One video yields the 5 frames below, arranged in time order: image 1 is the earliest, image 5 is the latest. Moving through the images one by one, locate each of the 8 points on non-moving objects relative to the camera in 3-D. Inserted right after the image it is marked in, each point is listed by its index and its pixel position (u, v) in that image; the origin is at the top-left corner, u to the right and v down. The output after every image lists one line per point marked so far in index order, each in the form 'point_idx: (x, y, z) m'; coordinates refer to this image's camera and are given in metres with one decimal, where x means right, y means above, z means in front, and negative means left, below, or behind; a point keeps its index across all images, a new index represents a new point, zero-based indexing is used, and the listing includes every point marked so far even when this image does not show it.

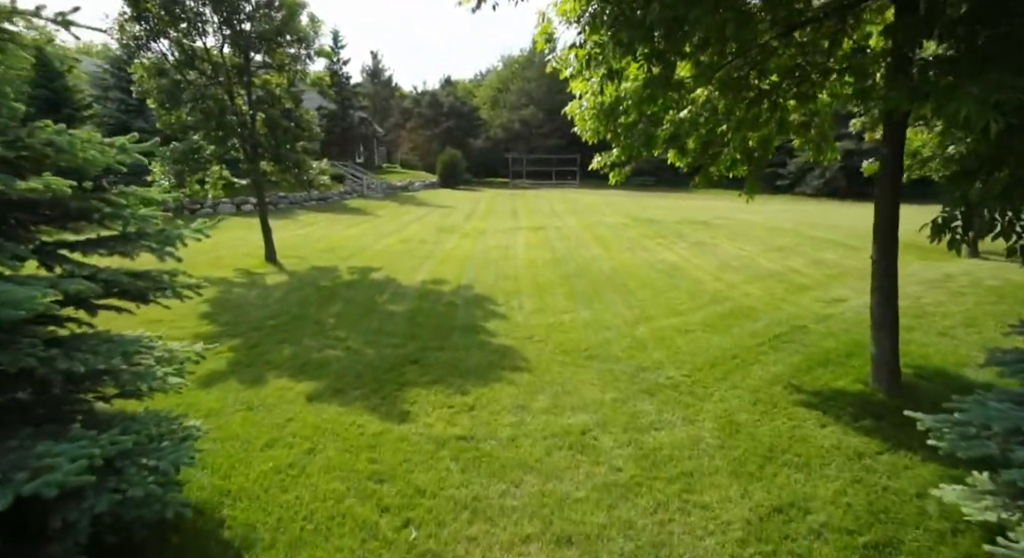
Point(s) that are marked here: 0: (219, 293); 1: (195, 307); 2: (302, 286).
0: (-3.6, -0.2, +6.9) m
1: (-3.5, -0.3, +6.1) m
2: (-2.8, -0.1, +7.4) m
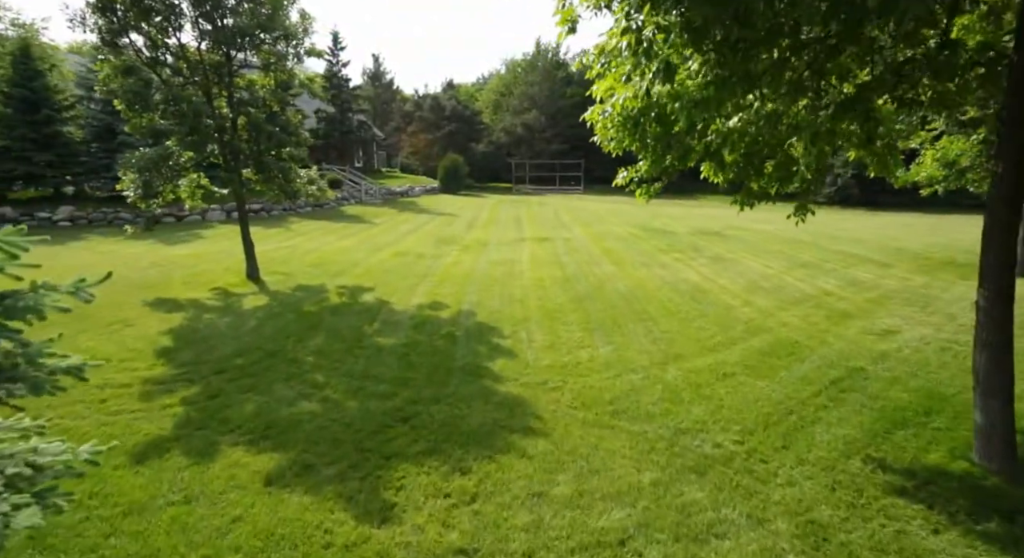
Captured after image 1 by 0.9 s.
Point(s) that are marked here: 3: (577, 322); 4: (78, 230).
0: (-3.6, -0.5, +6.1) m
1: (-3.4, -0.6, +5.3) m
2: (-2.7, -0.4, +6.6) m
3: (+0.7, -0.5, +6.1) m
4: (-11.2, +1.3, +14.4) m
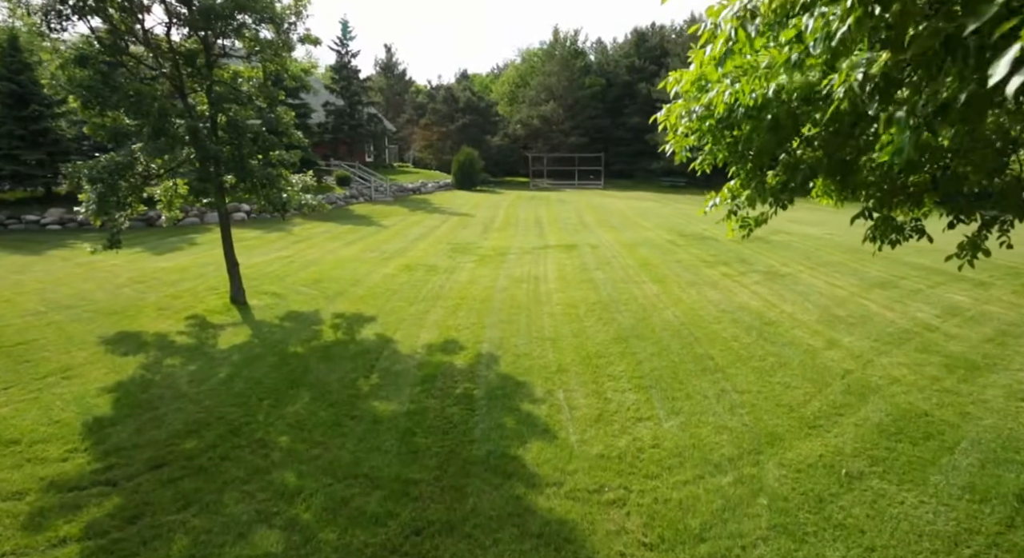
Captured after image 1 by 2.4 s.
0: (-3.3, -0.8, +4.9) m
1: (-3.2, -0.9, +4.2) m
2: (-2.4, -0.7, +5.4) m
3: (+1.0, -0.9, +4.8) m
4: (-10.7, +1.1, +13.4) m
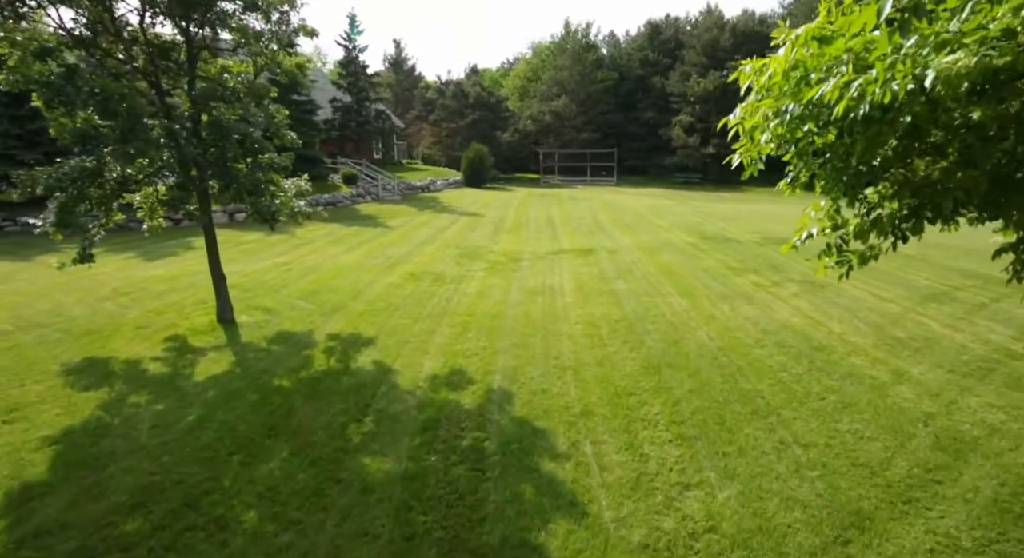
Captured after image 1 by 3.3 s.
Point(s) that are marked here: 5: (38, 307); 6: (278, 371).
0: (-3.1, -1.0, +4.3) m
1: (-3.0, -1.1, +3.5) m
2: (-2.3, -0.9, +4.7) m
3: (+1.1, -1.1, +4.1) m
4: (-10.4, +0.9, +12.8) m
5: (-6.2, -0.4, +7.3) m
6: (-2.2, -0.9, +5.2) m
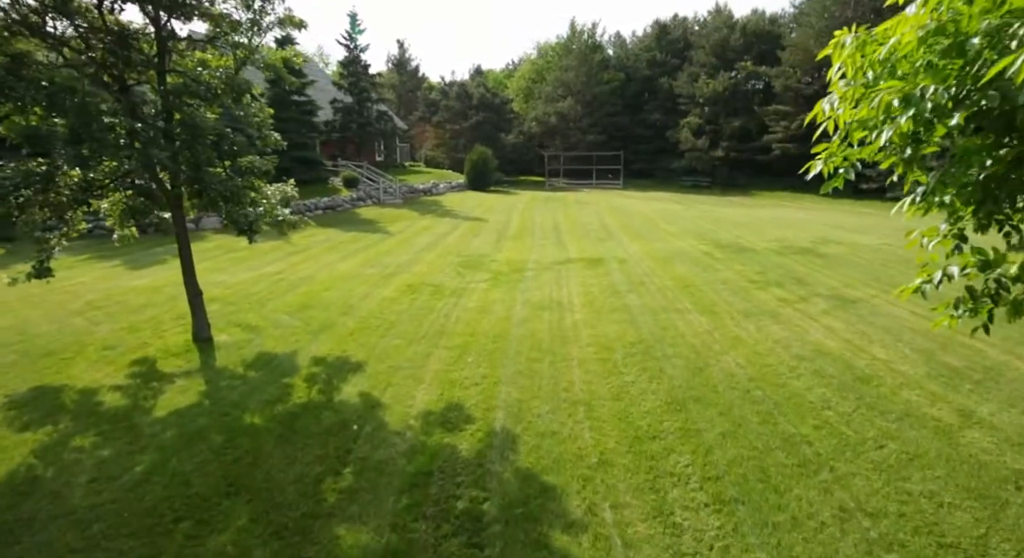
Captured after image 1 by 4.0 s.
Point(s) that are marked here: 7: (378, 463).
0: (-3.1, -1.2, +3.7) m
1: (-3.0, -1.3, +2.9) m
2: (-2.2, -1.1, +4.1) m
3: (+1.1, -1.2, +3.4) m
4: (-10.3, +0.7, +12.3) m
5: (-6.2, -0.5, +6.7) m
6: (-2.1, -1.0, +4.6) m
7: (-0.9, -1.2, +3.7) m
